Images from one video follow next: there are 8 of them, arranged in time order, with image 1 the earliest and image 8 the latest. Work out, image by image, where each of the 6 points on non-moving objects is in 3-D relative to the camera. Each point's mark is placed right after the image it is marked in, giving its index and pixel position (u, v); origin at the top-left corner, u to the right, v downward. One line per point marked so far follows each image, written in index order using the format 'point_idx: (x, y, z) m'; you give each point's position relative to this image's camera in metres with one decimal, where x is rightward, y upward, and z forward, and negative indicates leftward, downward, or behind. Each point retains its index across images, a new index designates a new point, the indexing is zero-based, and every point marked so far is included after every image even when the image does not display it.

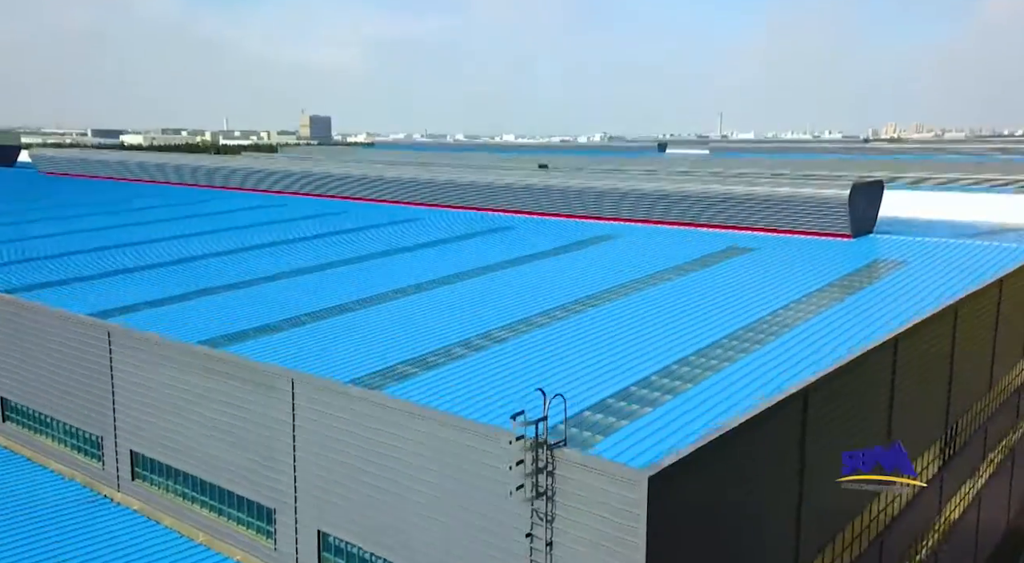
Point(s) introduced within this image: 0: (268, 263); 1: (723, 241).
0: (-4.5, +0.4, +17.1) m
1: (+4.2, +0.7, +16.7) m
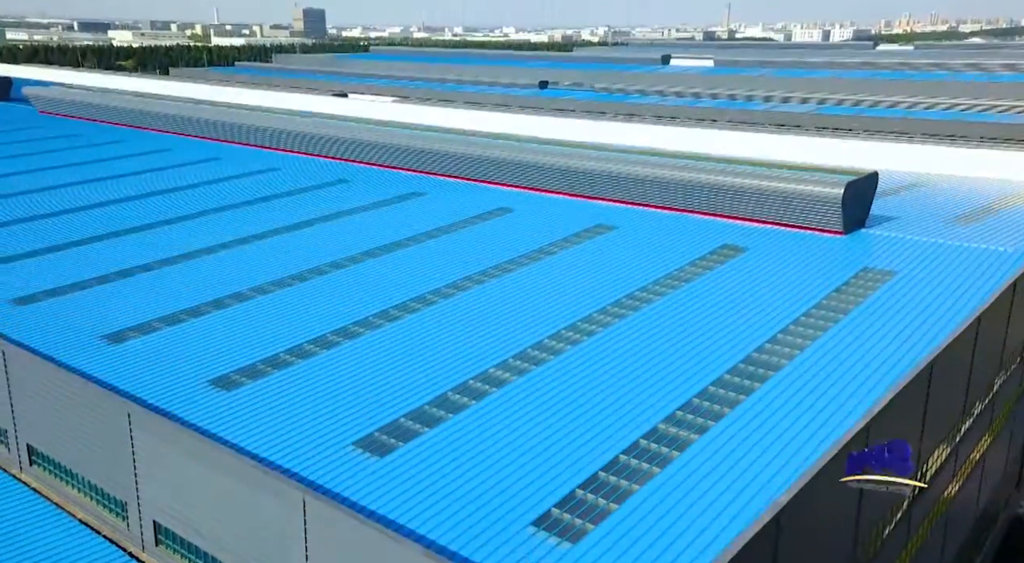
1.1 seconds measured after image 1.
0: (-4.6, +0.5, +17.5) m
1: (+4.1, +0.9, +17.0) m
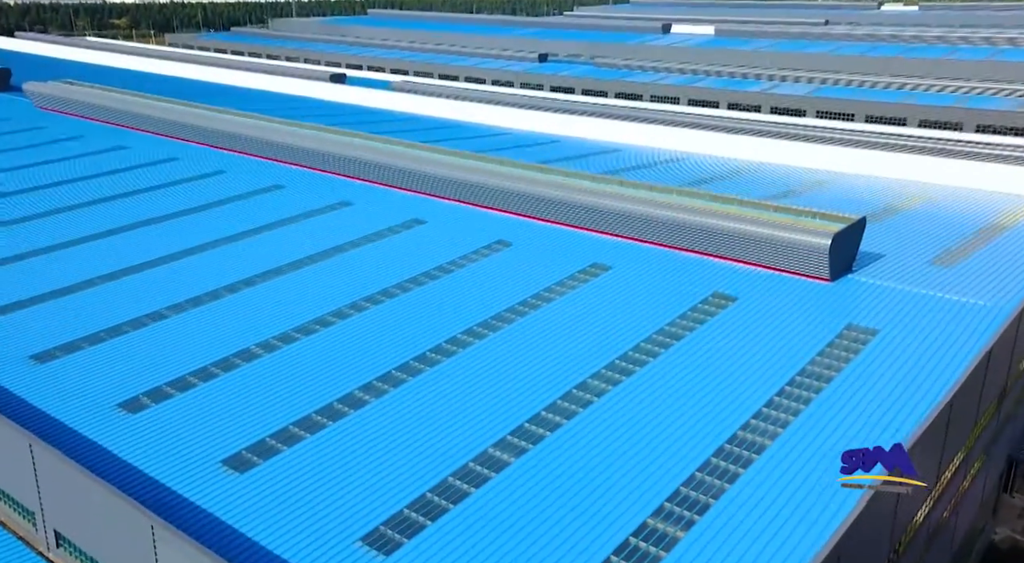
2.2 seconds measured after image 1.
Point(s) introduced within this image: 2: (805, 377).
0: (-4.6, -0.4, +18.0) m
1: (+4.1, 0.0, +17.5) m
2: (+4.8, -1.6, +14.1) m
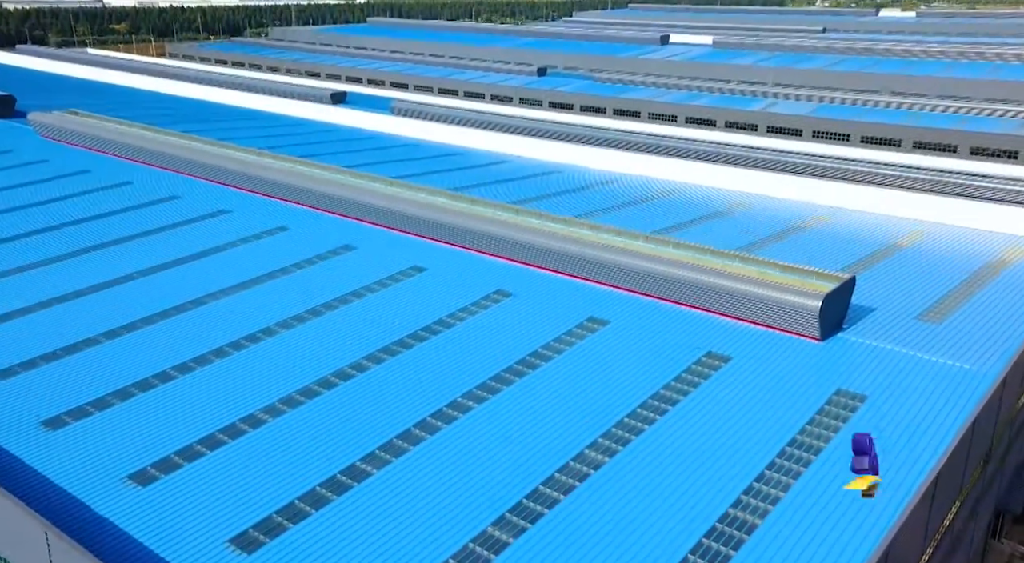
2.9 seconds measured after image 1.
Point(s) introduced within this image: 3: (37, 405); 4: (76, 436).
0: (-4.6, -1.7, +18.5) m
1: (+4.0, -1.2, +17.9) m
2: (+4.7, -2.8, +14.5) m
3: (-9.3, -2.4, +17.0) m
4: (-8.0, -2.8, +15.9) m
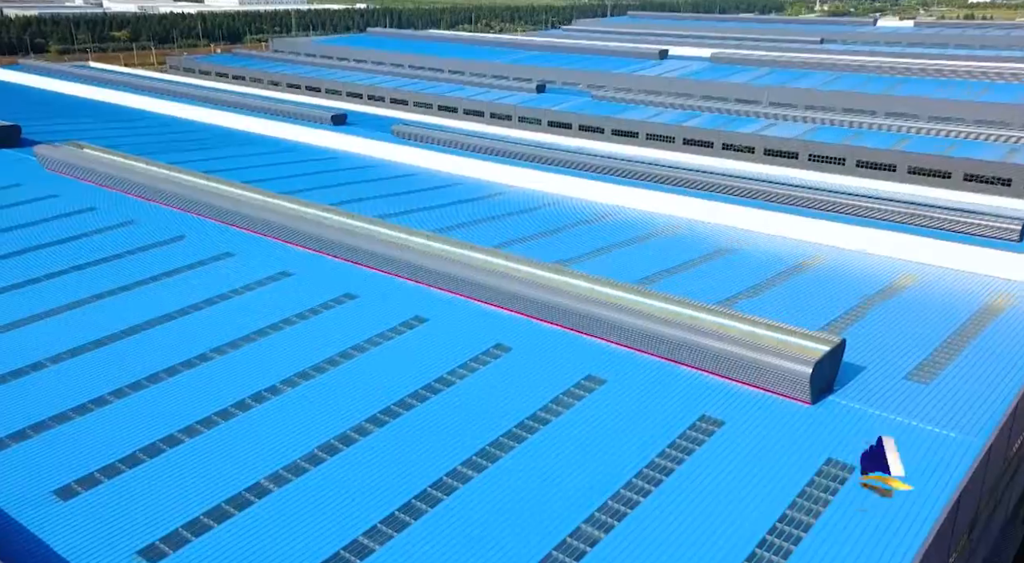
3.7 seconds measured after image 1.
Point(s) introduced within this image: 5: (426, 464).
0: (-4.6, -3.1, +18.9) m
1: (+4.0, -2.5, +18.4) m
2: (+4.7, -4.1, +14.9) m
3: (-9.3, -3.8, +17.4) m
4: (-8.0, -4.3, +16.3) m
5: (-1.7, -3.6, +17.0) m
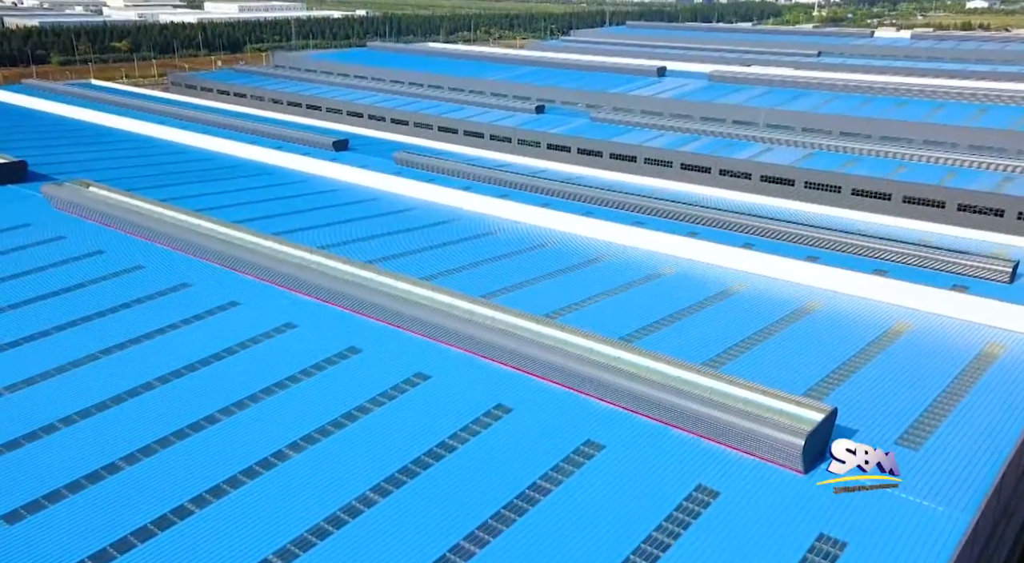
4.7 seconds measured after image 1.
0: (-4.6, -4.7, +19.4) m
1: (+4.0, -4.1, +18.9) m
2: (+4.7, -5.7, +15.5) m
3: (-9.2, -5.5, +18.0) m
4: (-7.9, -5.9, +16.8) m
5: (-1.7, -5.2, +17.5) m
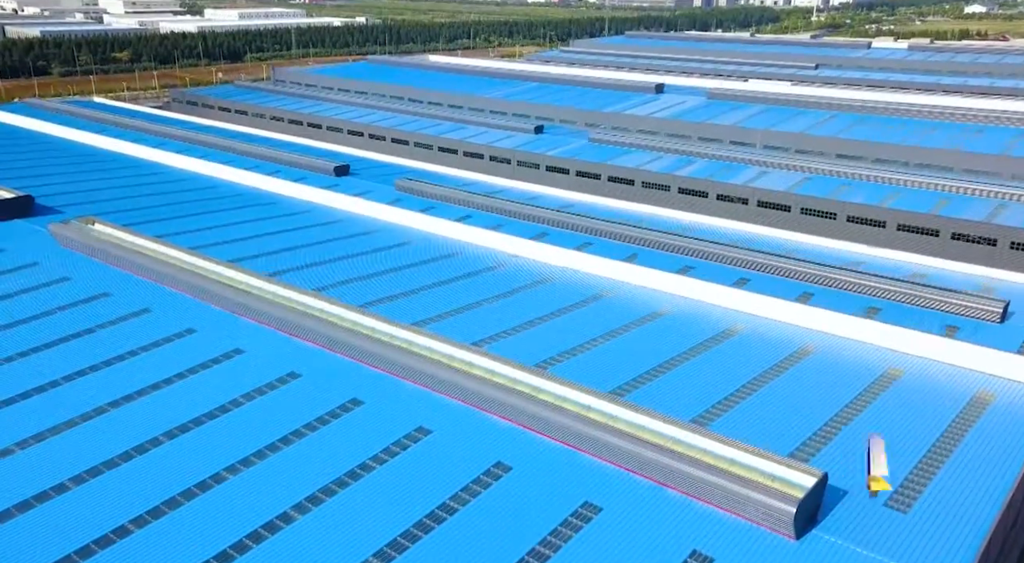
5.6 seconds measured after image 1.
0: (-4.6, -6.3, +20.0) m
1: (+4.0, -5.6, +19.4) m
2: (+4.7, -7.2, +16.0) m
3: (-9.2, -7.1, +18.5) m
4: (-7.9, -7.6, +17.4) m
5: (-1.7, -6.8, +18.1) m
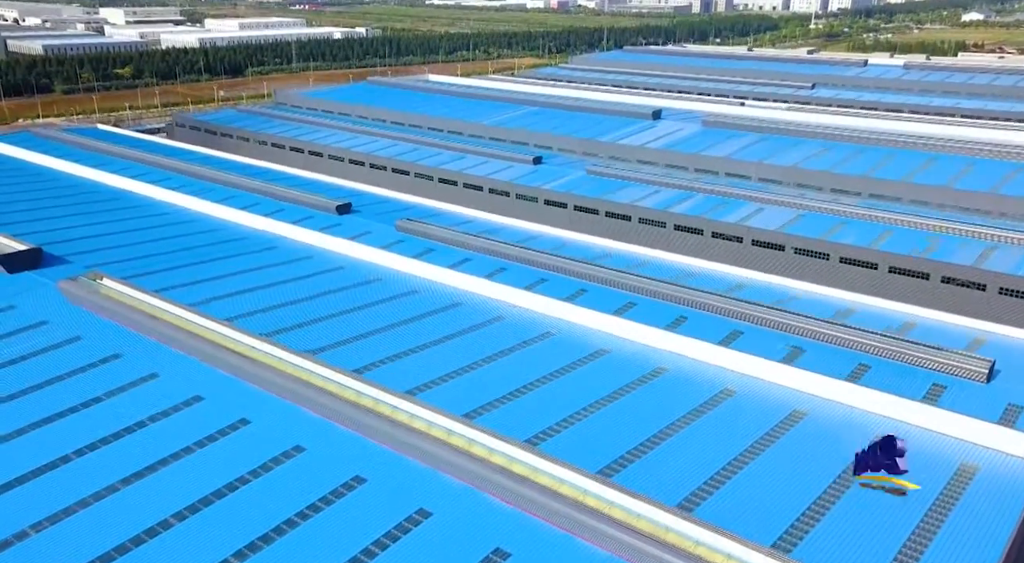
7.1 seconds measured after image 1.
0: (-4.7, -8.9, +20.9) m
1: (+4.0, -8.1, +20.3) m
2: (+4.7, -9.6, +16.8) m
3: (-9.3, -9.8, +19.4) m
4: (-8.0, -10.2, +18.3) m
5: (-1.8, -9.3, +19.0) m
